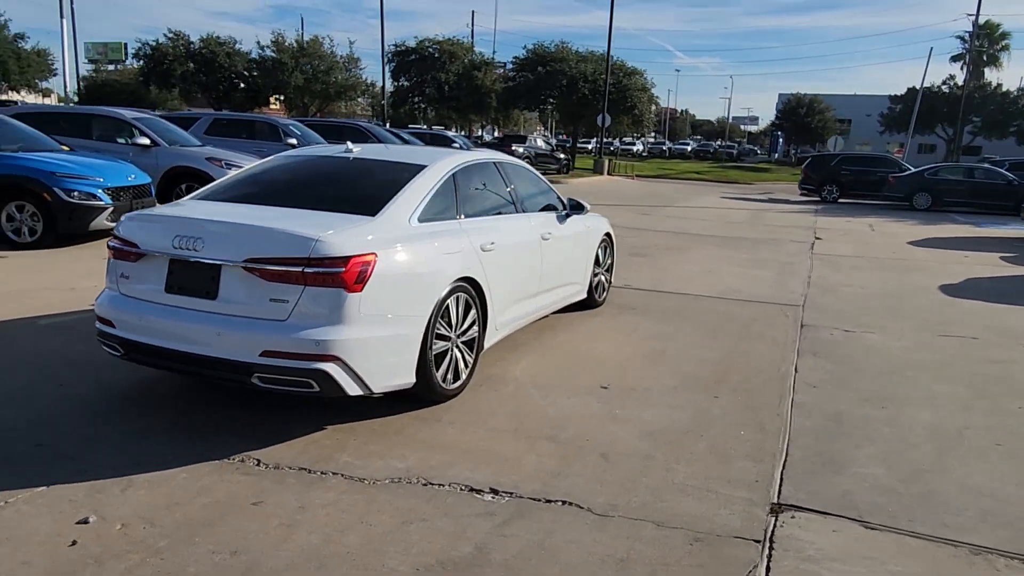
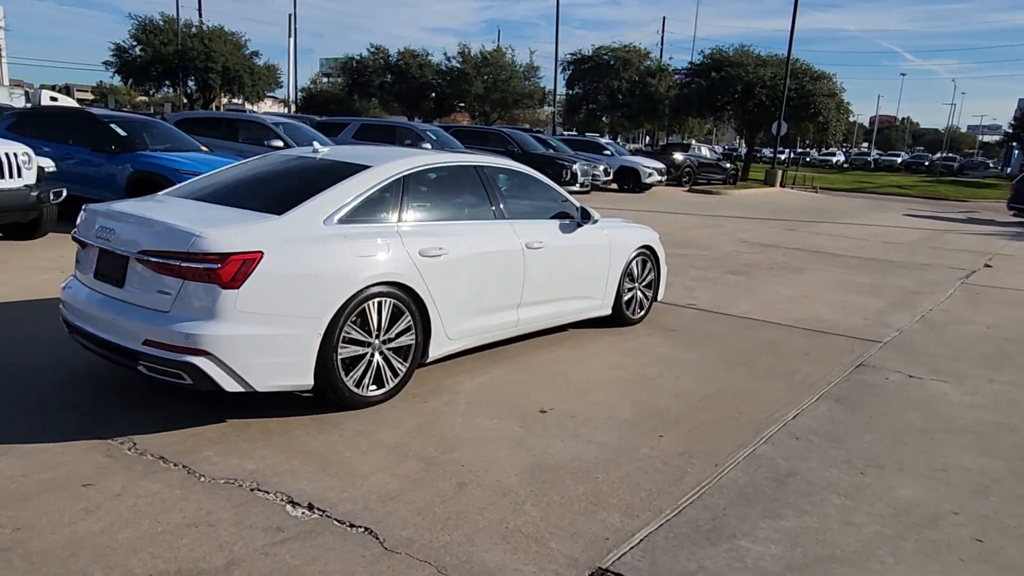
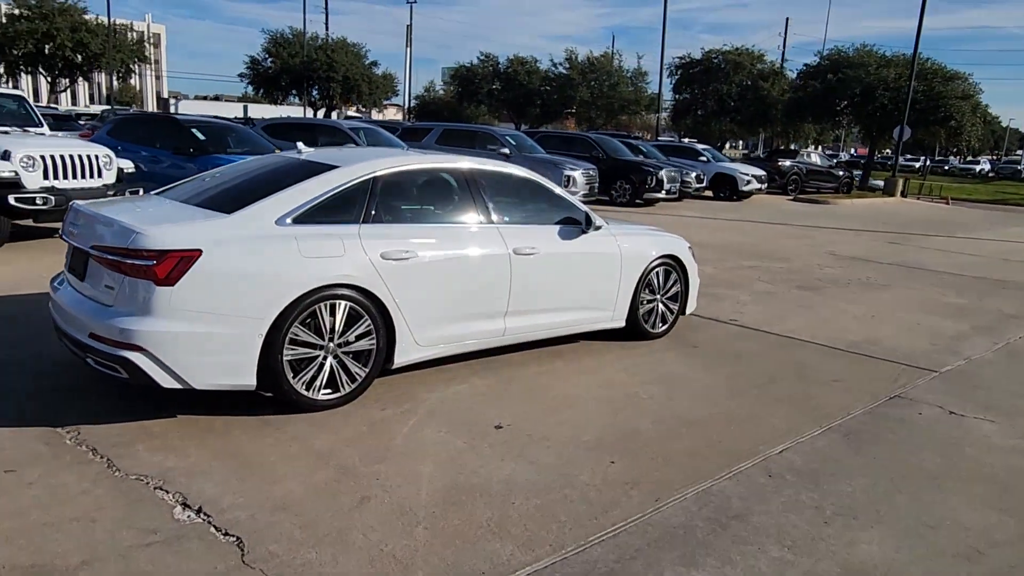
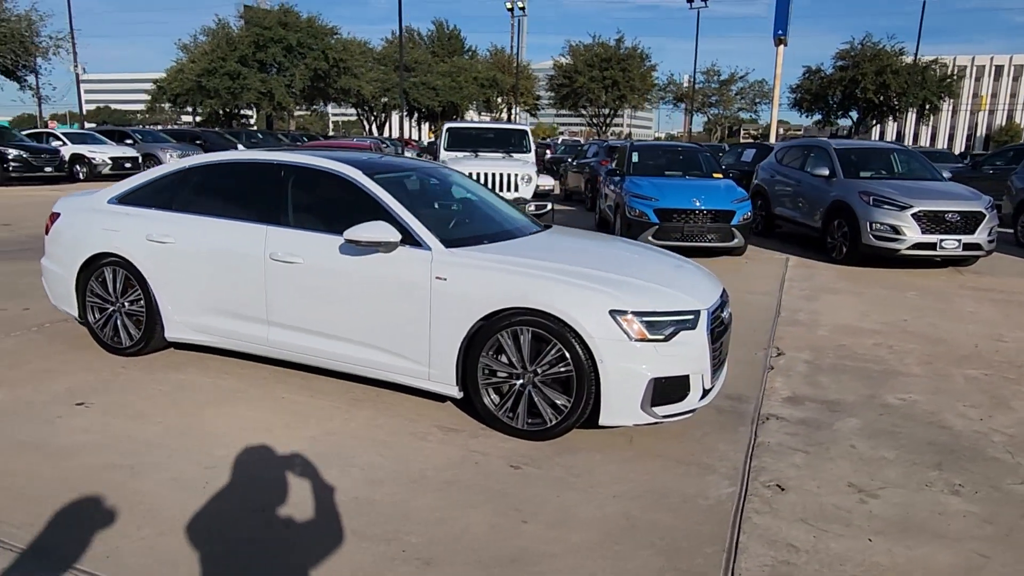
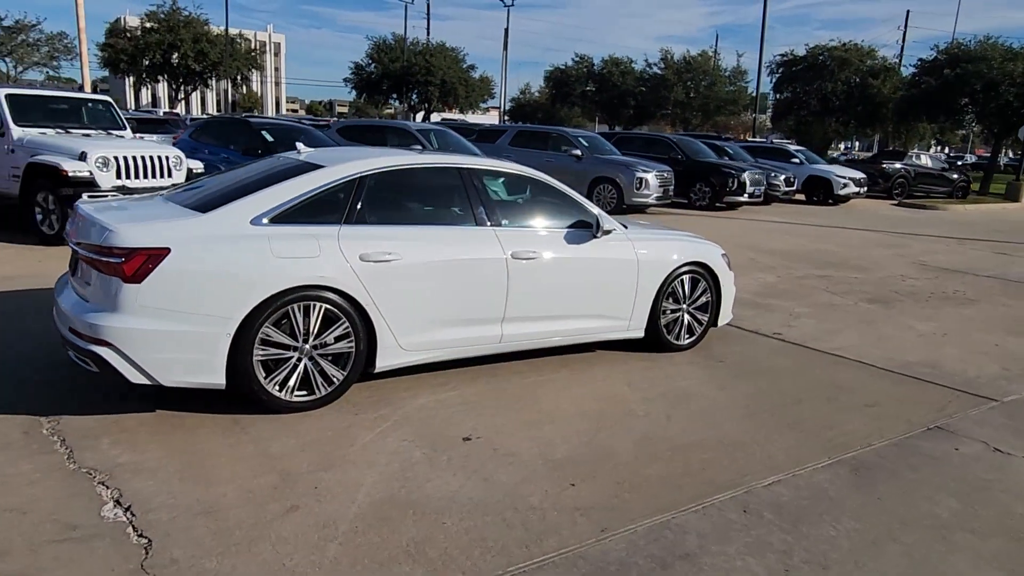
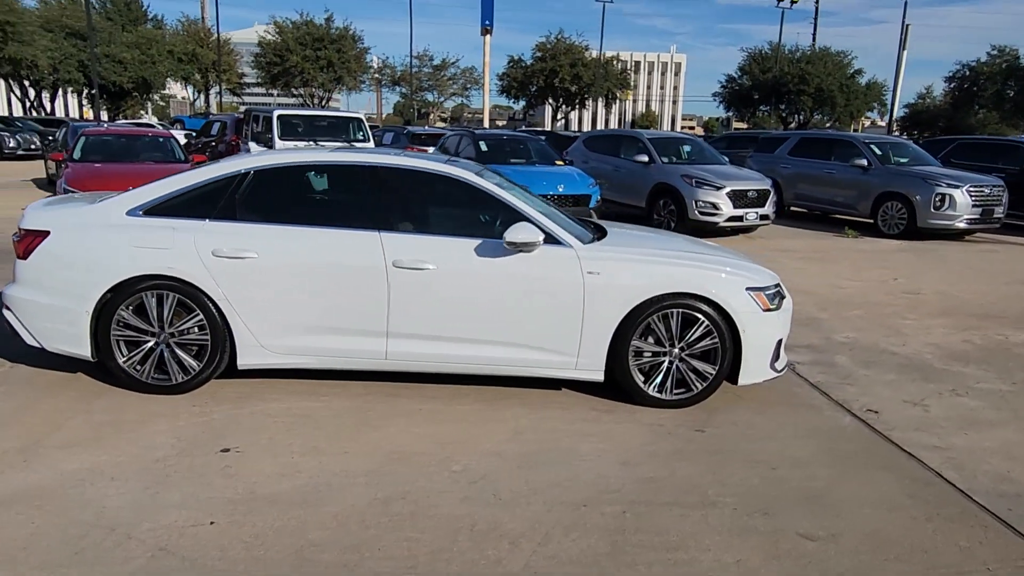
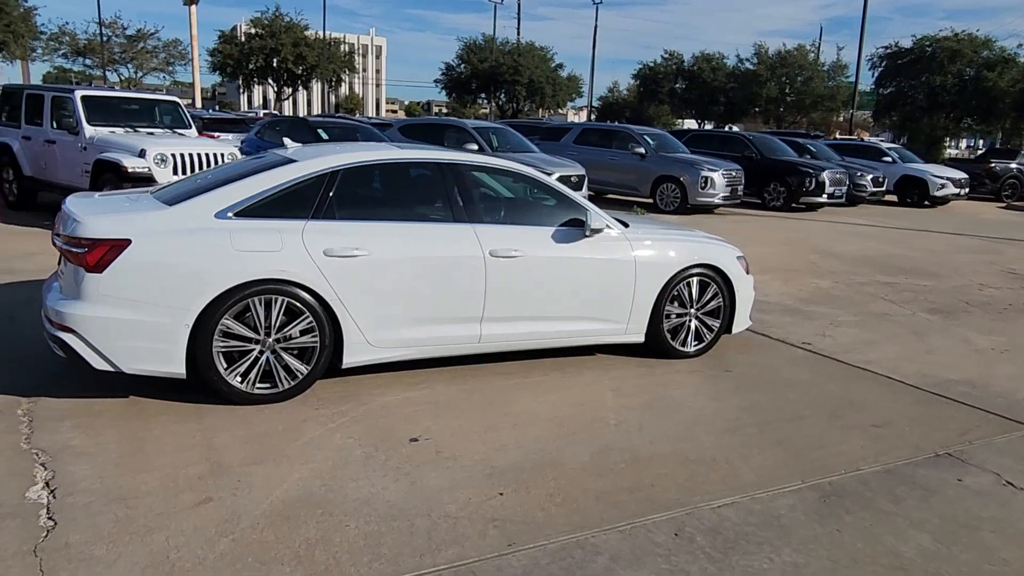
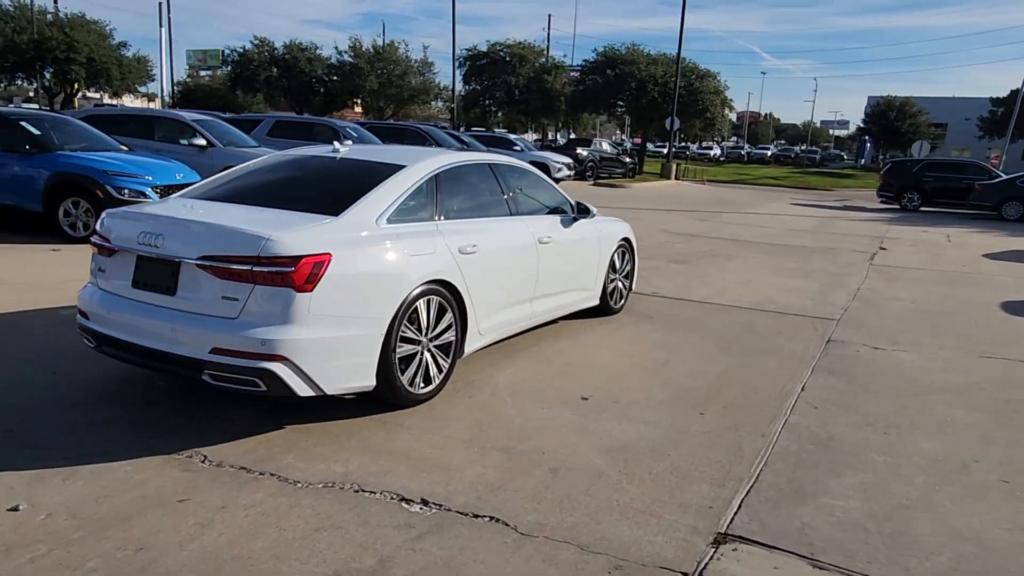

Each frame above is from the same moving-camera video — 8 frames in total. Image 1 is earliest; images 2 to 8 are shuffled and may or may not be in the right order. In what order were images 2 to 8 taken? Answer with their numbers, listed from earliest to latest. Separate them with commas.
8, 2, 3, 5, 7, 6, 4
